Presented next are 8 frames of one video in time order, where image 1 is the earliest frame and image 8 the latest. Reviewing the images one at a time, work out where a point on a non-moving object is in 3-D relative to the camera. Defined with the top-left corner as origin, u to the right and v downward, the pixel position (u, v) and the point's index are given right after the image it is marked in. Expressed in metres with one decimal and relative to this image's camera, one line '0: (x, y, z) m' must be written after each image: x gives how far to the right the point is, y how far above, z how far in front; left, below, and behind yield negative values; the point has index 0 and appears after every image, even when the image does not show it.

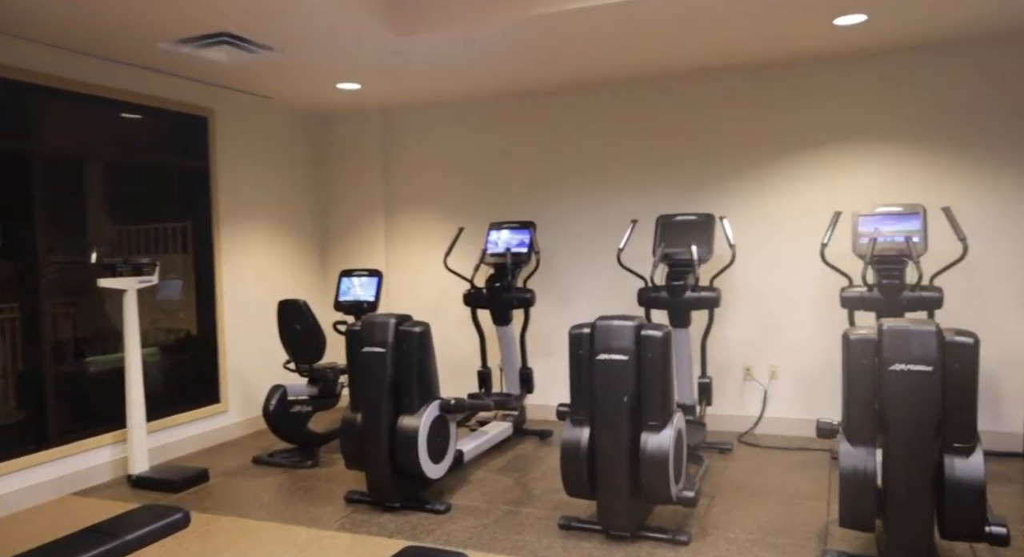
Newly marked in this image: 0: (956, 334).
0: (+1.6, -0.2, +2.7) m
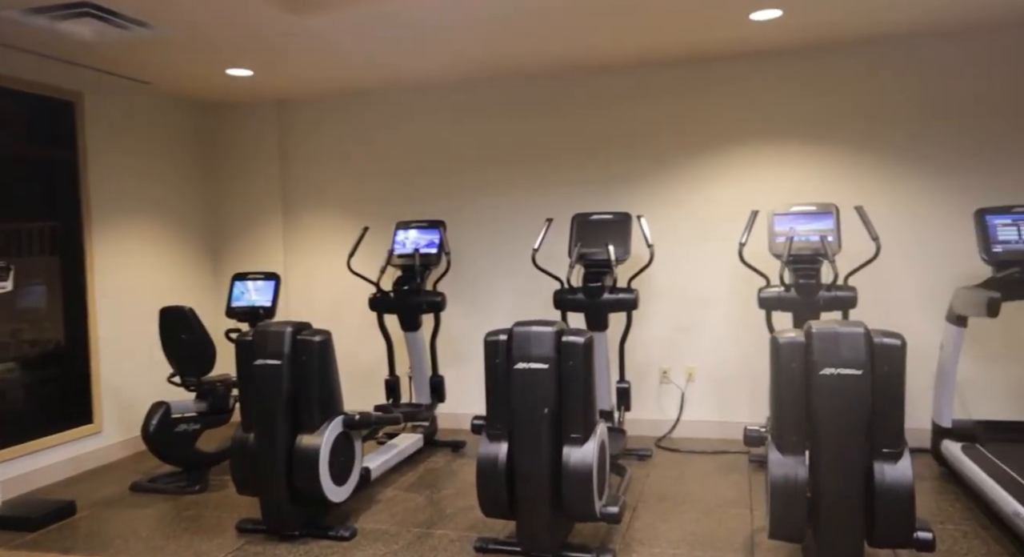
0: (+1.3, -0.2, +2.6) m
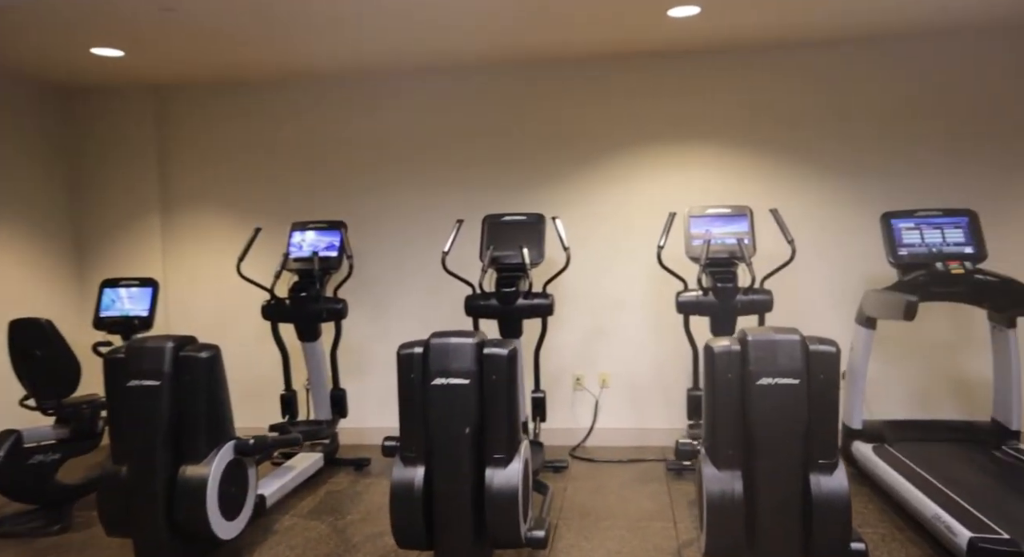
0: (+1.0, -0.2, +2.5) m
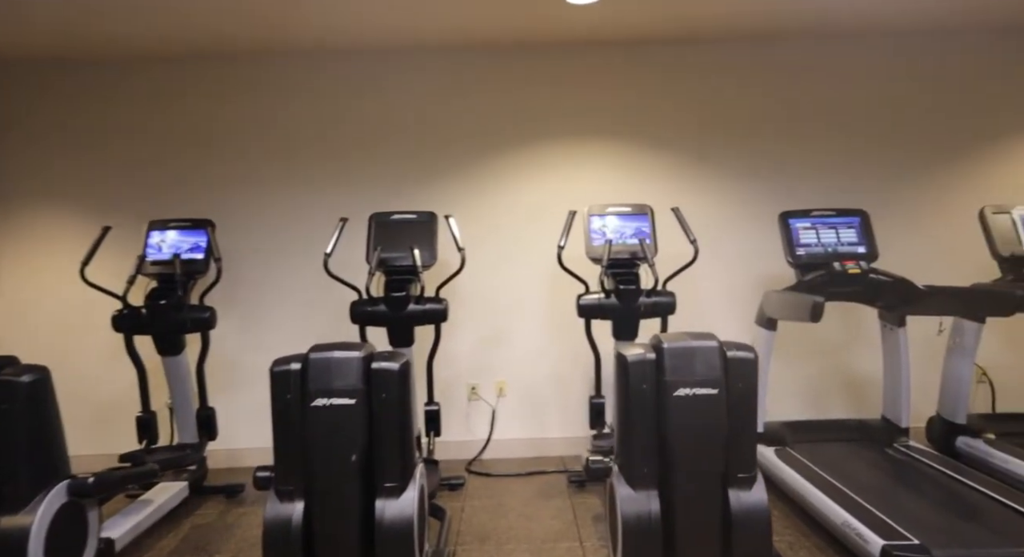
0: (+0.7, -0.2, +2.4) m
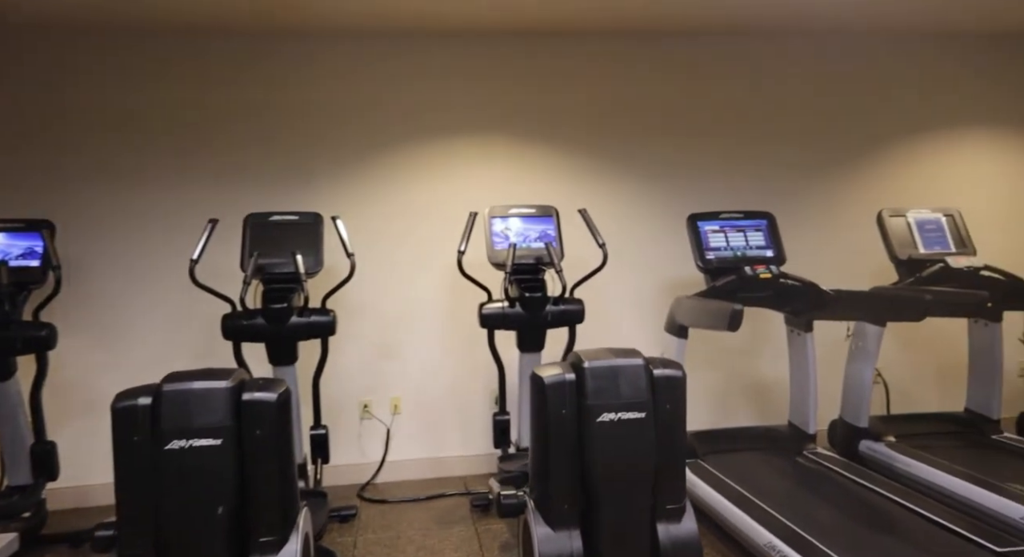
0: (+0.4, -0.2, +2.1) m
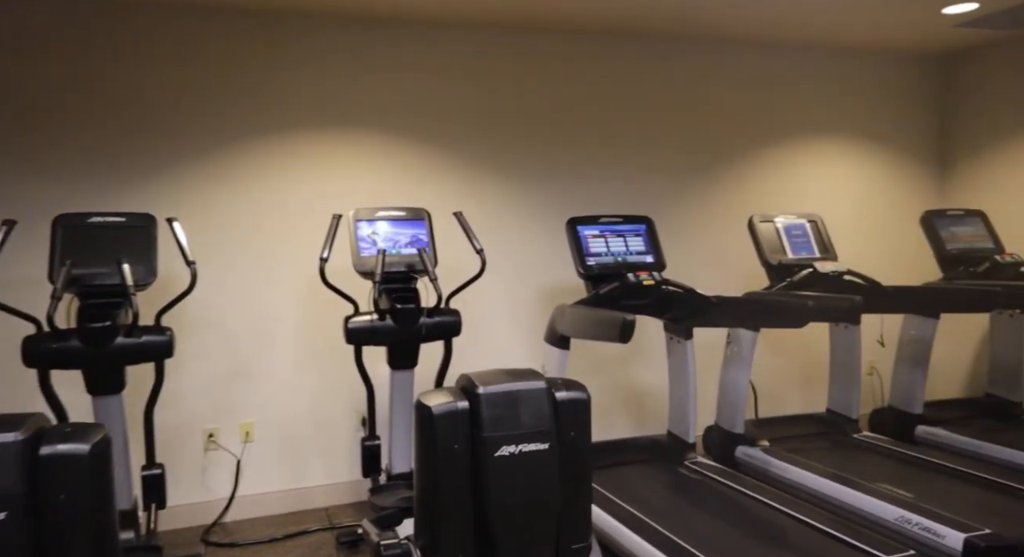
0: (+0.1, -0.3, +1.9) m
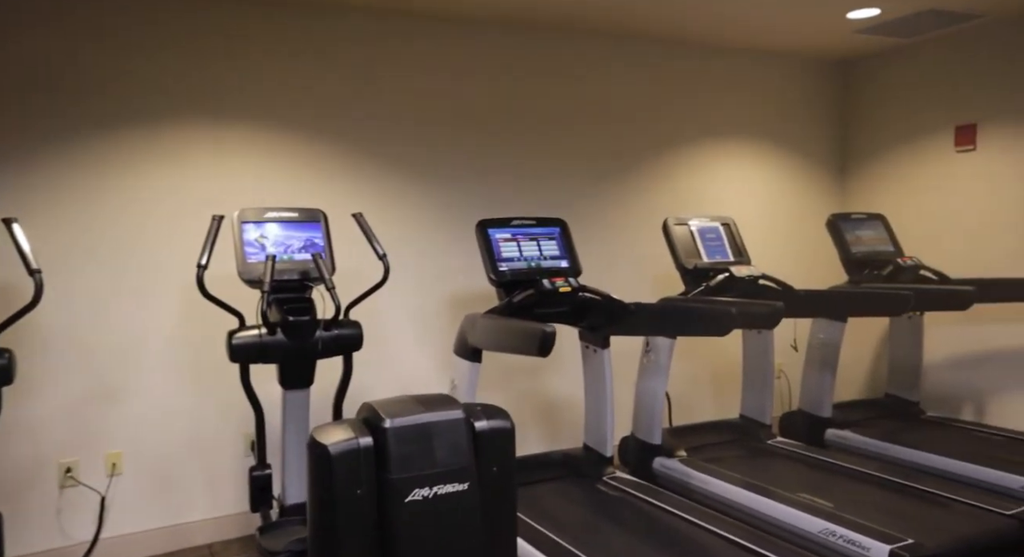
0: (-0.1, -0.3, +1.6) m
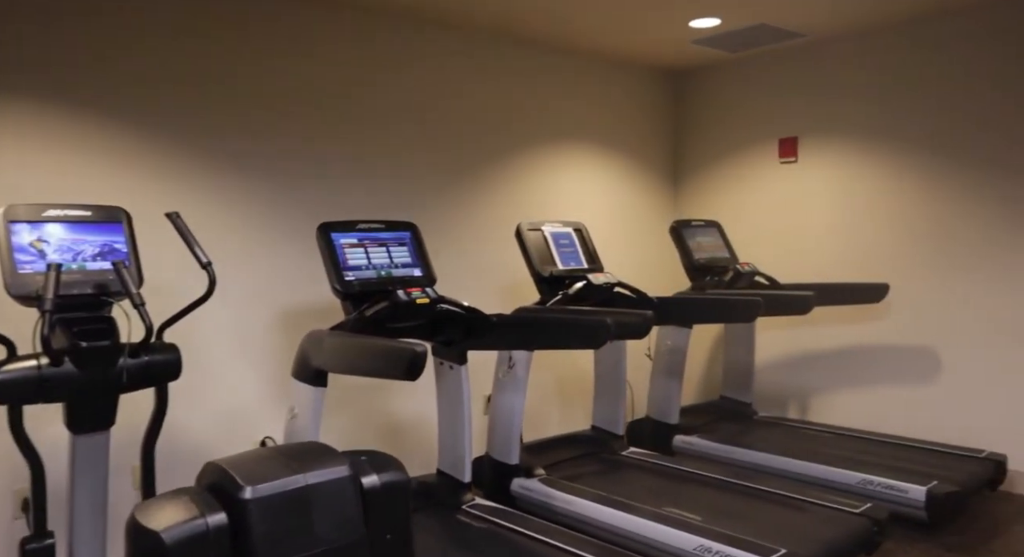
0: (-0.2, -0.3, +1.3) m
